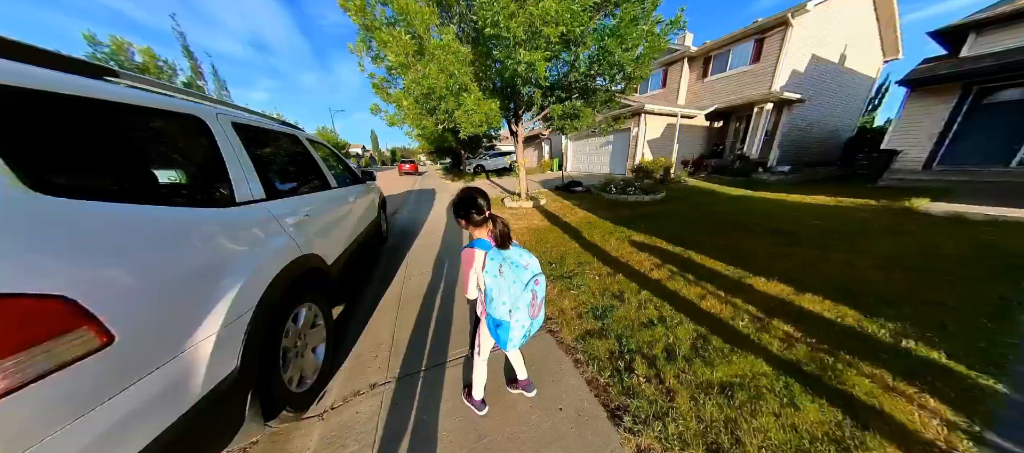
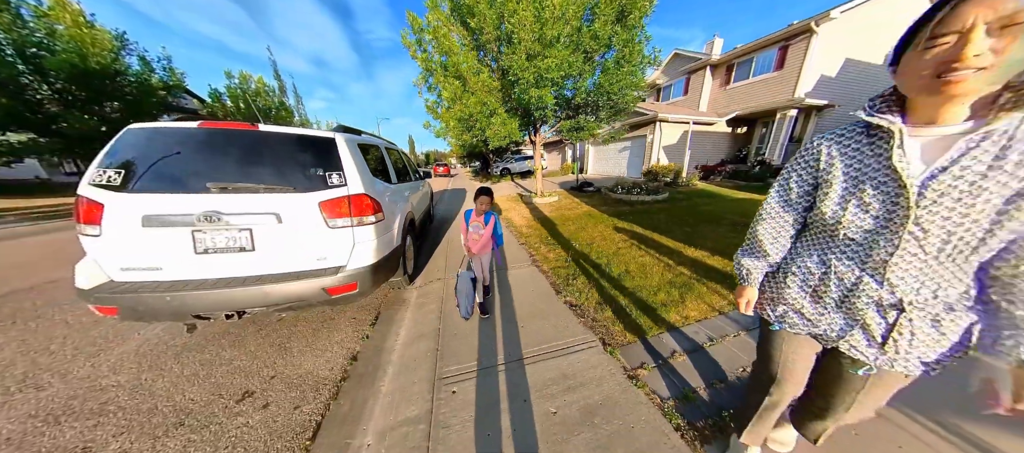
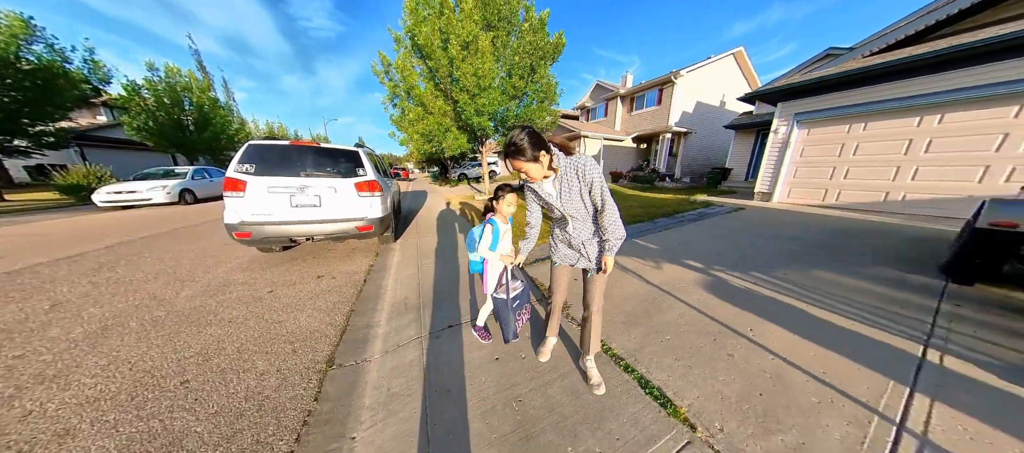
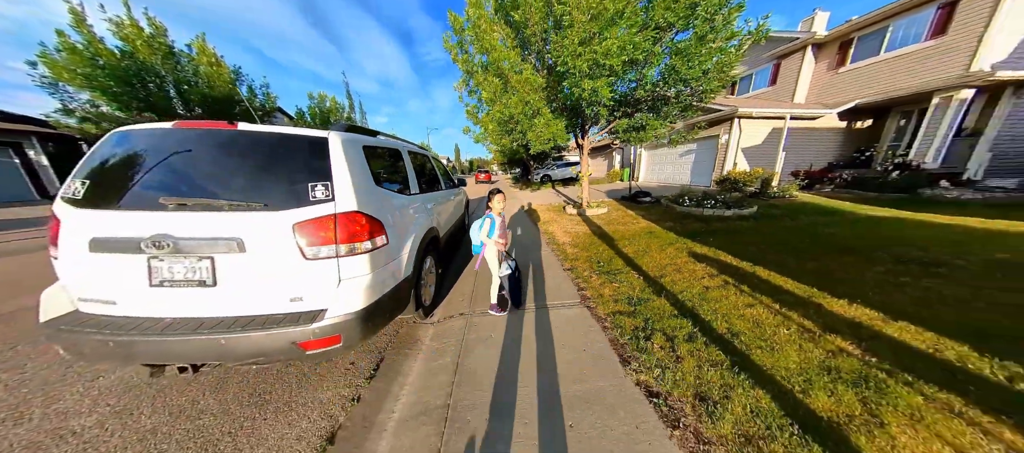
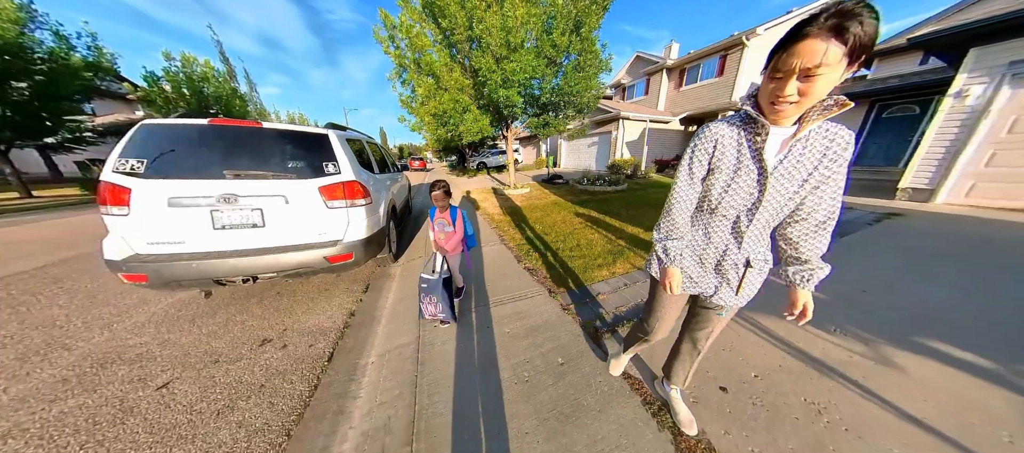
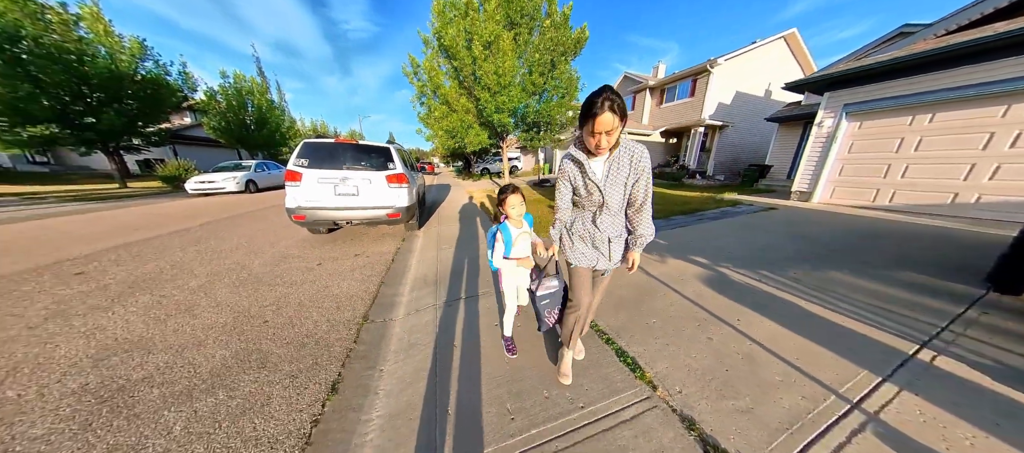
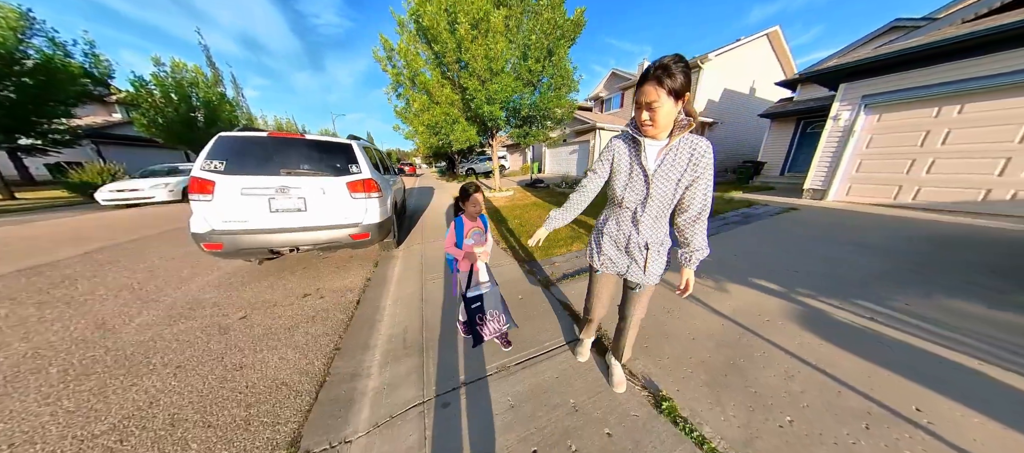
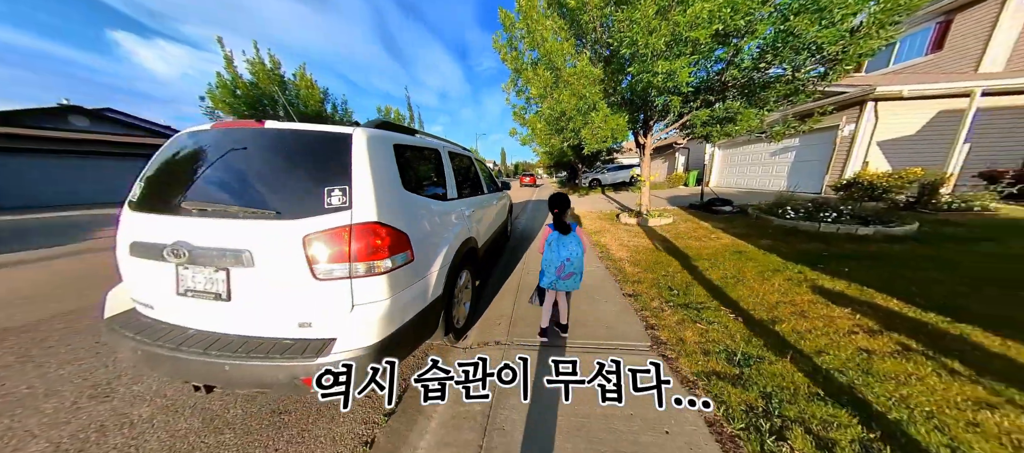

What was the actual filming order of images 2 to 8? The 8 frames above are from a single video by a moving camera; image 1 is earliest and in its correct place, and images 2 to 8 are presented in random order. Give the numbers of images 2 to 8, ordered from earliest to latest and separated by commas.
8, 4, 2, 5, 7, 3, 6
